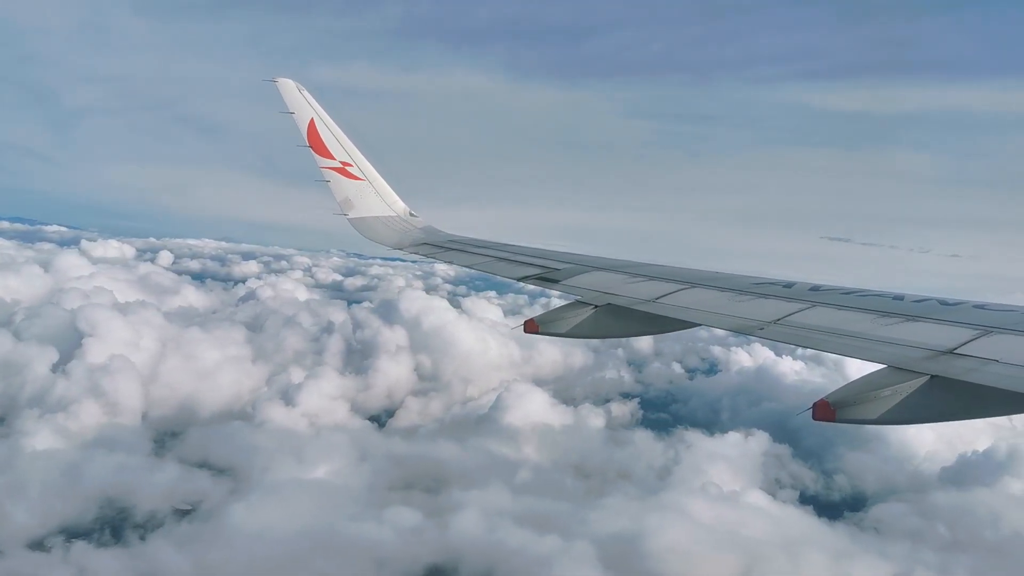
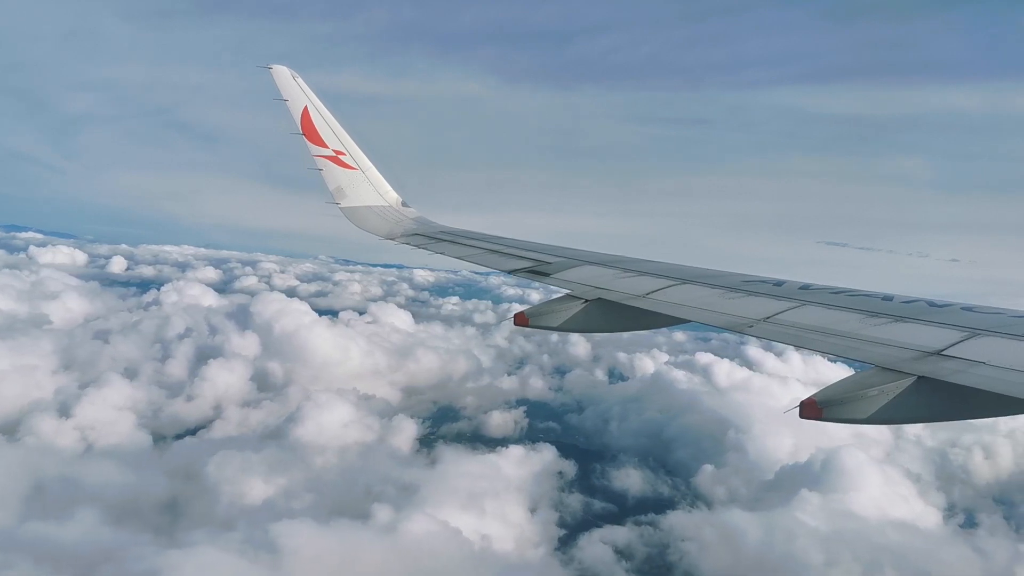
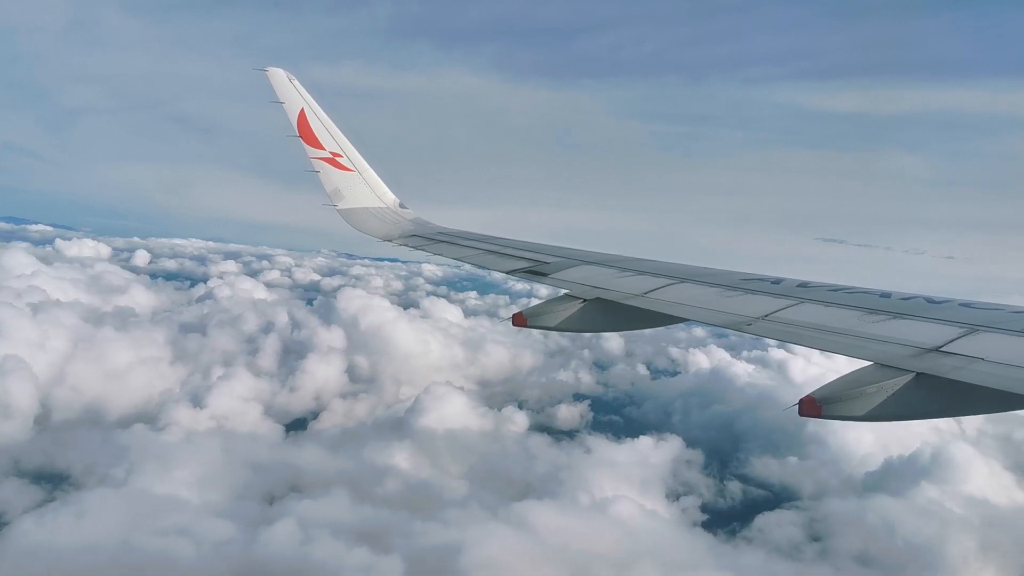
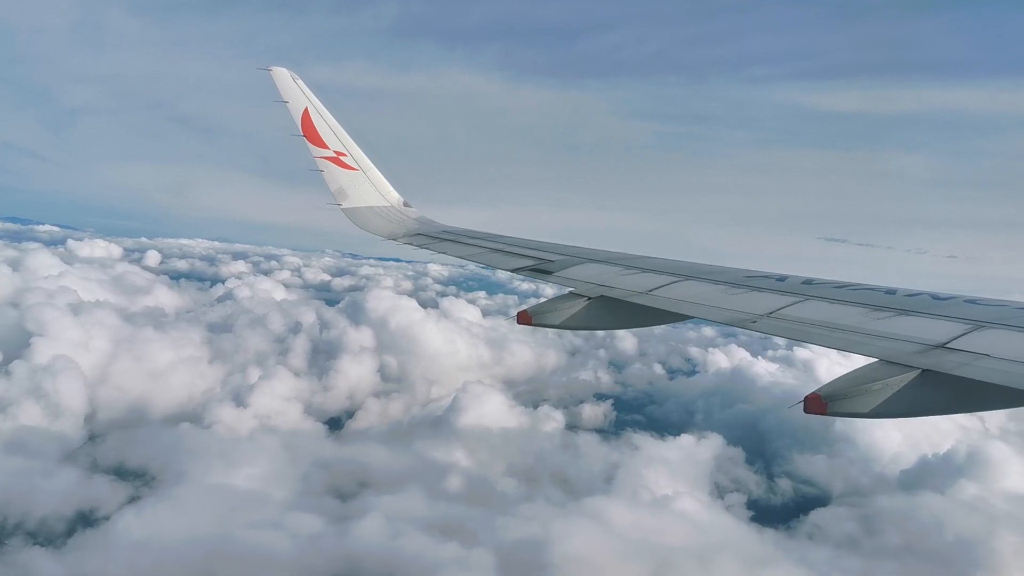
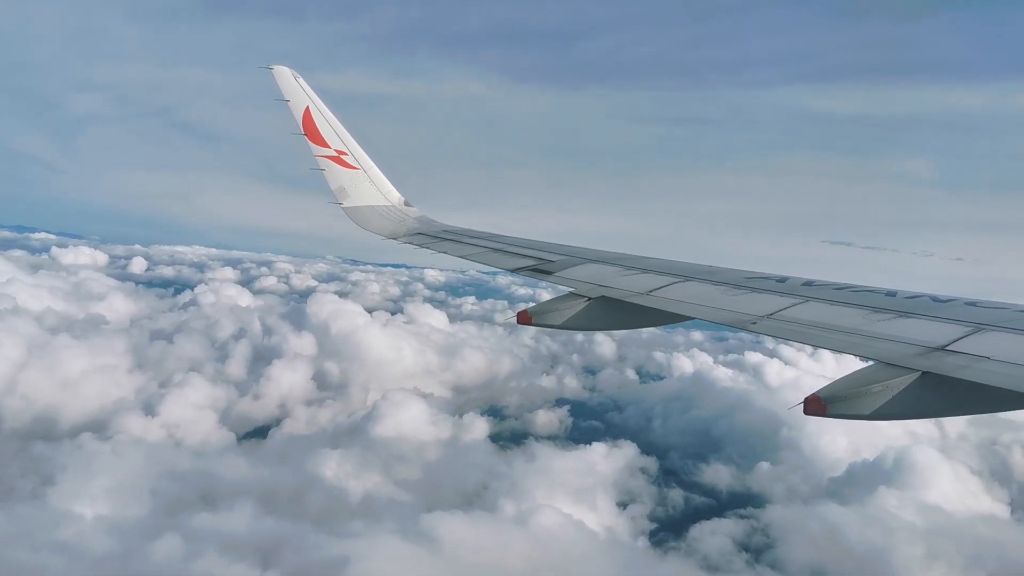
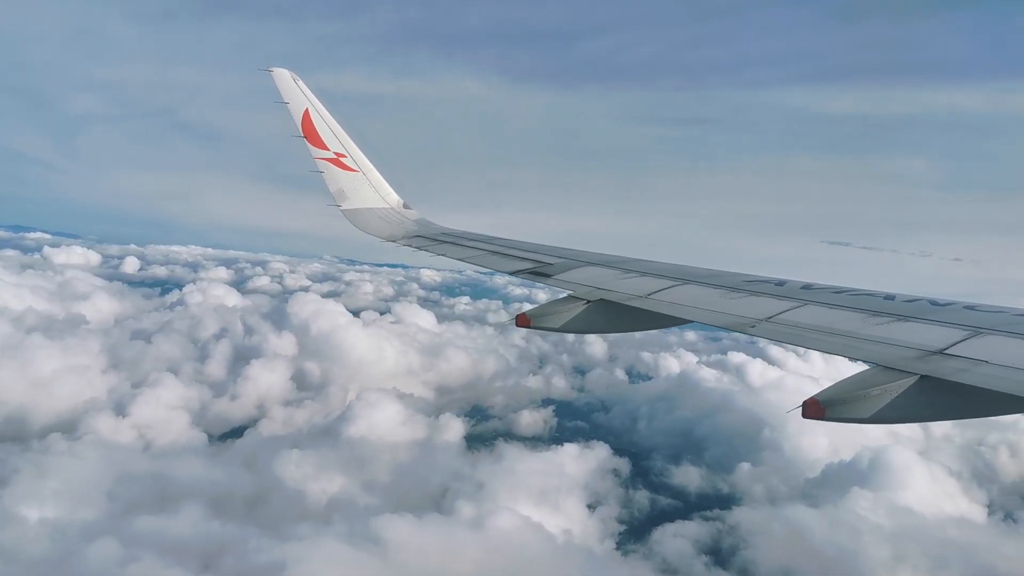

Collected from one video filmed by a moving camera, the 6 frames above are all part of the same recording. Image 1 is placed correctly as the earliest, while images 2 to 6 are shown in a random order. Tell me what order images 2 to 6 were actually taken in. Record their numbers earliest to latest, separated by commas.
4, 3, 5, 6, 2
